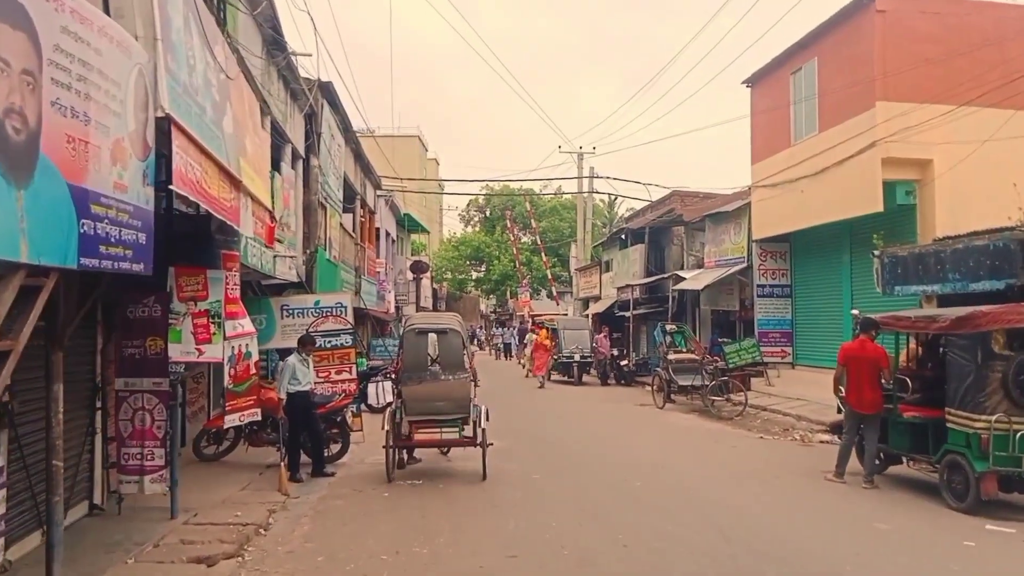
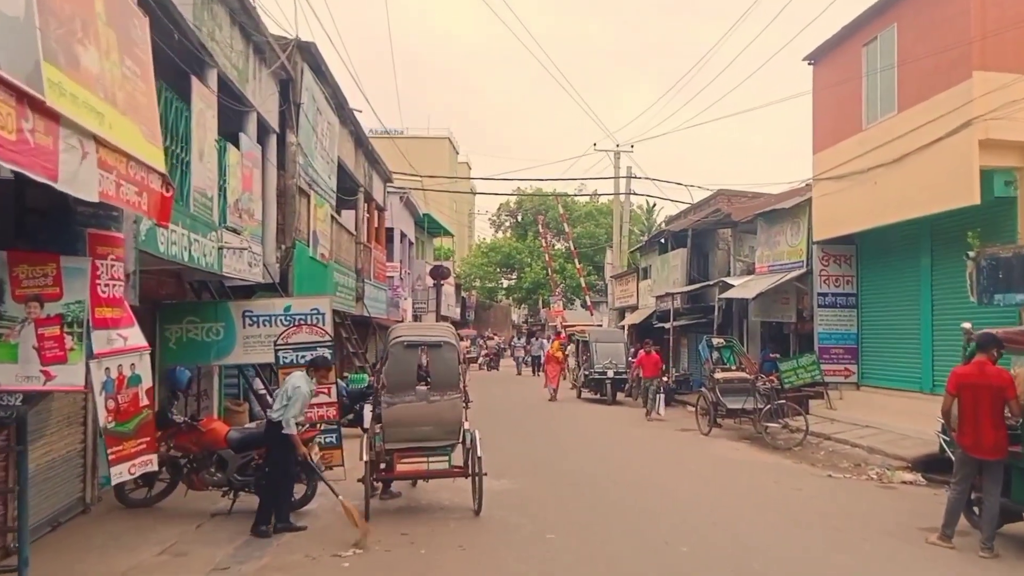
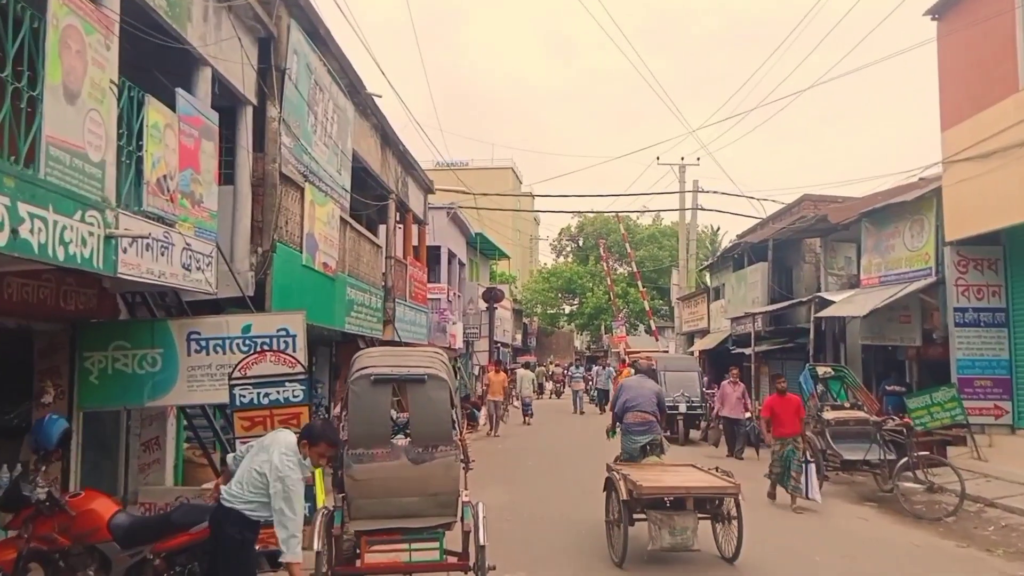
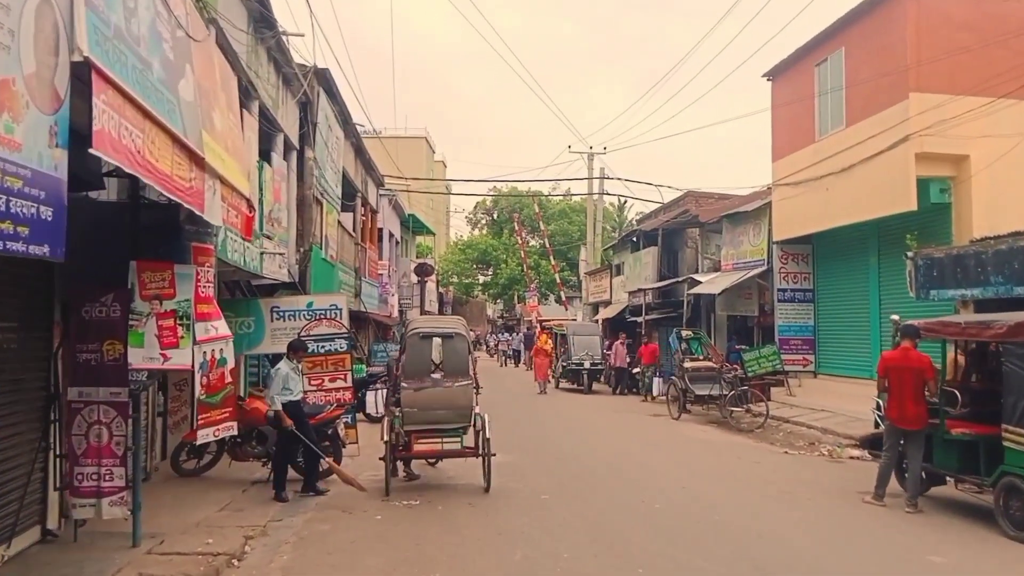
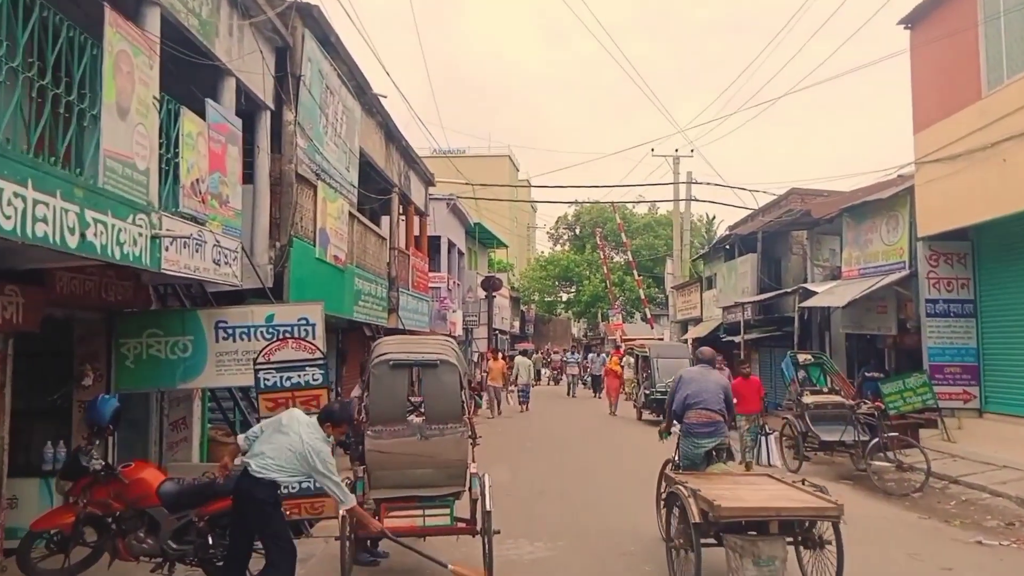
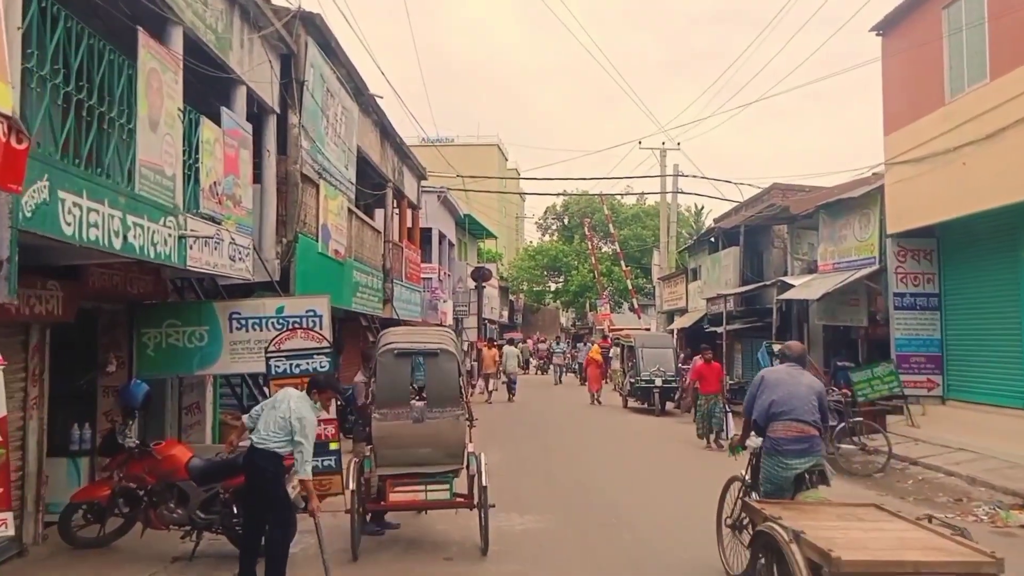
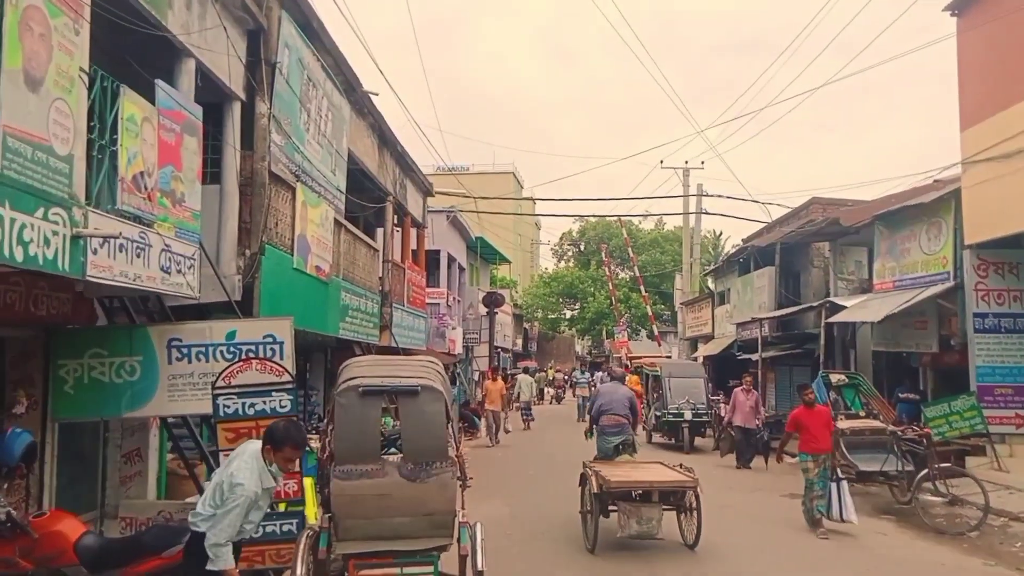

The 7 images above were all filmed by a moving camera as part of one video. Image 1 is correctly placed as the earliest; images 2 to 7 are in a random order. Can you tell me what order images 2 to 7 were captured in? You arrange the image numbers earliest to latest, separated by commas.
4, 2, 6, 5, 3, 7
